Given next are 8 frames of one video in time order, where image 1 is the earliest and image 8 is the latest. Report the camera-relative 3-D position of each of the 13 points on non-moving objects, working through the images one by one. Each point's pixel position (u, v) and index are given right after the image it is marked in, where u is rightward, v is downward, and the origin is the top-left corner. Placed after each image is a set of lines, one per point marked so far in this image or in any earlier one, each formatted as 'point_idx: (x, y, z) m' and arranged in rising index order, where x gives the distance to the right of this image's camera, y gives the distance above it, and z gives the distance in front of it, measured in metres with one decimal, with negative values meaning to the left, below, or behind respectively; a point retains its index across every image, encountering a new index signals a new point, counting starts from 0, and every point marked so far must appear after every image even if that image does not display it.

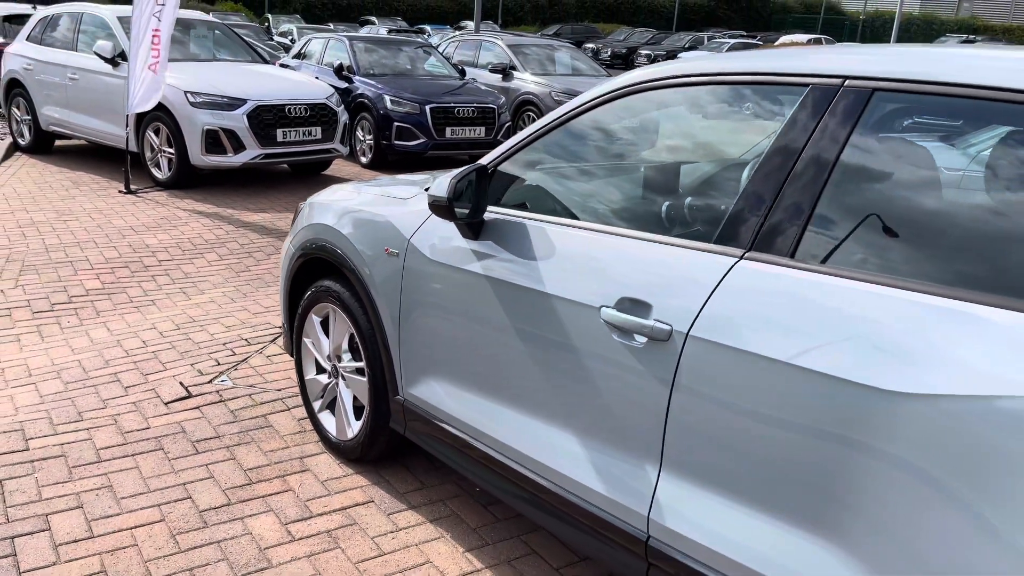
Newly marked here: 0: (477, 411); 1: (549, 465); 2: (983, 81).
0: (-0.1, -0.4, +2.7) m
1: (+0.1, -0.5, +2.5) m
2: (+1.0, +0.4, +1.8) m
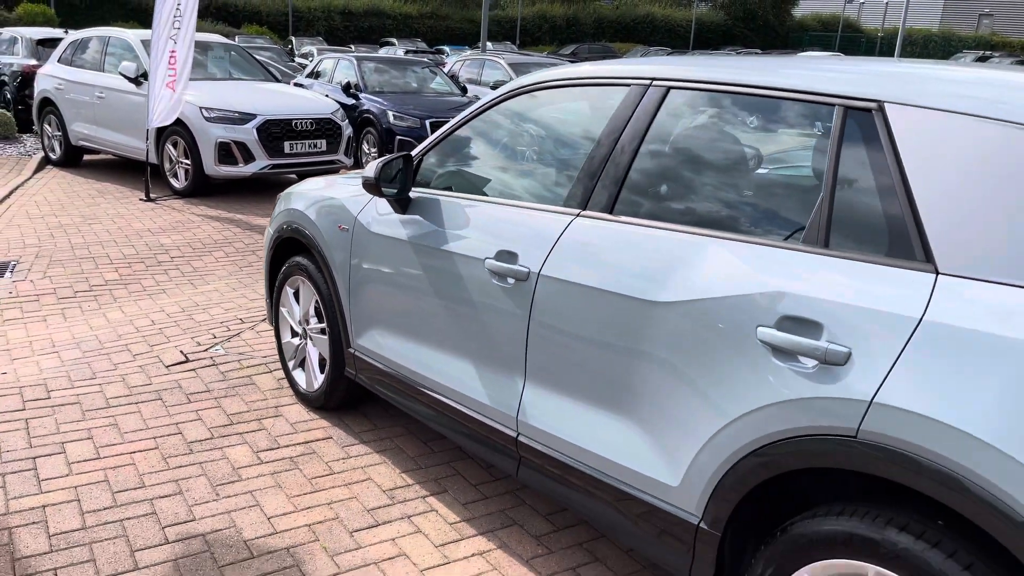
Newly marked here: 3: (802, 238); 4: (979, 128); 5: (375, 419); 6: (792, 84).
0: (-0.4, -0.3, +3.4) m
1: (-0.2, -0.4, +3.1) m
2: (+0.6, +0.6, +2.4) m
3: (+0.7, +0.1, +2.1) m
4: (+1.0, +0.3, +1.9) m
5: (-0.7, -0.6, +4.1) m
6: (+0.7, +0.5, +2.3) m
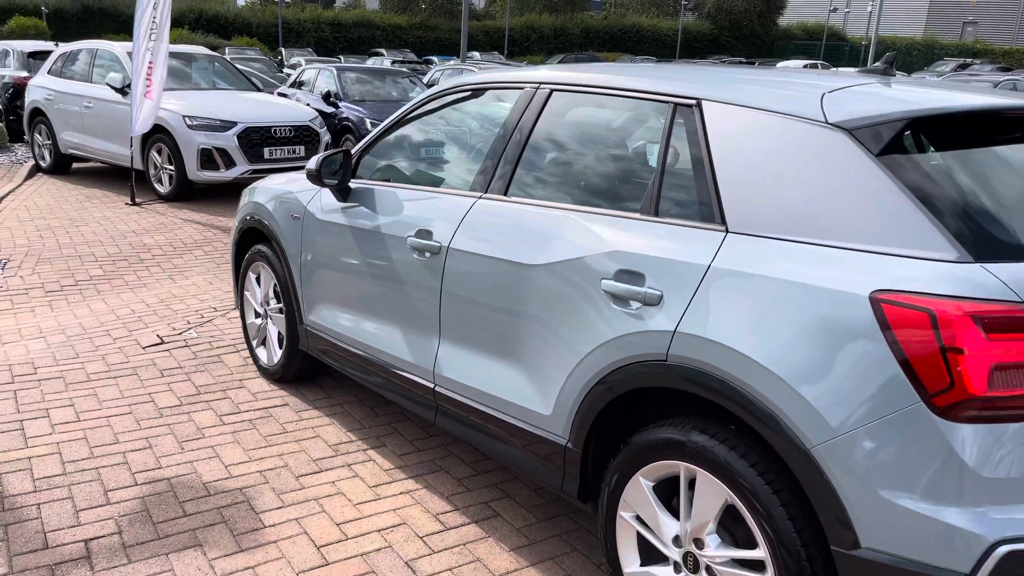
0: (-0.7, -0.2, +3.9) m
1: (-0.5, -0.3, +3.6) m
2: (+0.3, +0.7, +2.9) m
3: (+0.4, +0.2, +2.6) m
4: (+0.7, +0.5, +2.4) m
5: (-1.0, -0.5, +4.5) m
6: (+0.4, +0.7, +2.8) m
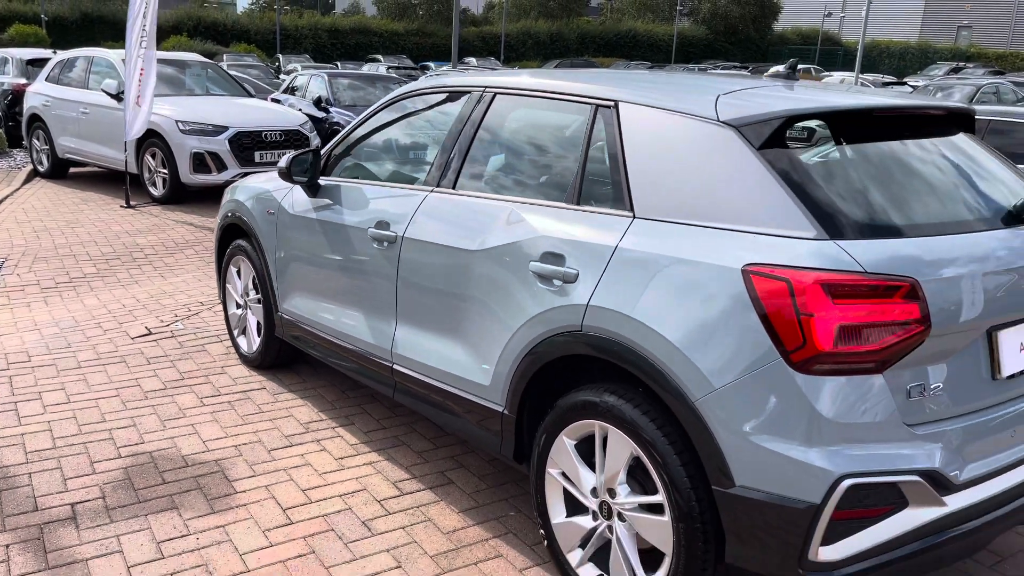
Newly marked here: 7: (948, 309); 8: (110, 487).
0: (-1.0, -0.1, +4.2) m
1: (-0.7, -0.2, +3.9) m
2: (+0.1, +0.8, +3.2) m
3: (+0.2, +0.3, +2.9) m
4: (+0.5, +0.5, +2.7) m
5: (-1.2, -0.5, +4.8) m
6: (+0.2, +0.7, +3.1) m
7: (+1.1, -0.1, +2.2) m
8: (-1.6, -0.8, +3.4) m
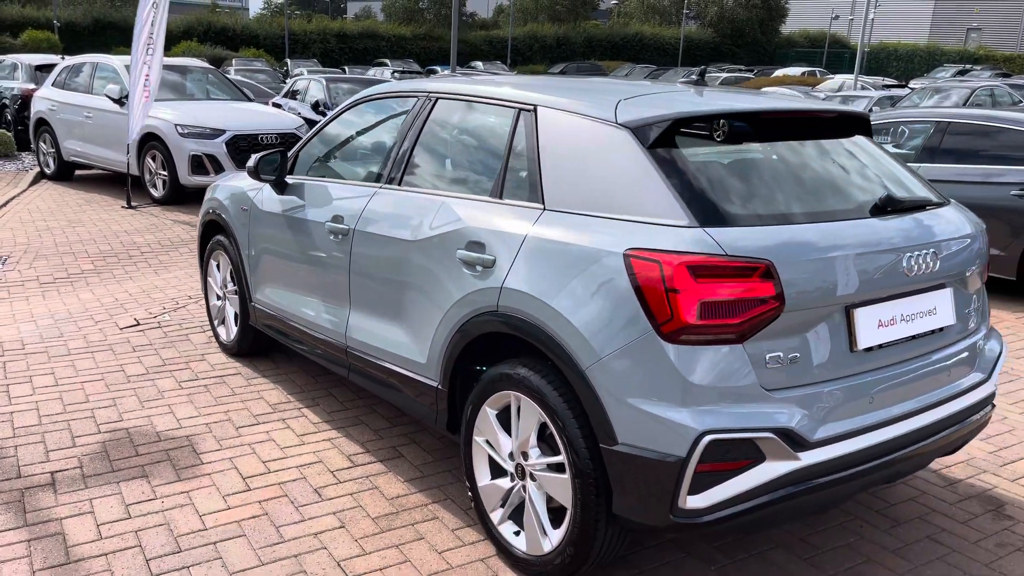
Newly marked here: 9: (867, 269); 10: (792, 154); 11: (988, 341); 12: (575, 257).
0: (-1.2, -0.1, +4.5) m
1: (-1.0, -0.2, +4.2) m
2: (-0.2, +0.8, +3.5) m
3: (-0.1, +0.4, +3.2) m
4: (+0.2, +0.6, +3.0) m
5: (-1.4, -0.4, +5.2) m
6: (0.0, +0.8, +3.4) m
7: (+0.8, 0.0, +2.5) m
8: (-1.9, -0.8, +3.8) m
9: (+1.1, +0.1, +2.6) m
10: (+1.0, +0.5, +3.0) m
11: (+1.8, -0.2, +3.2) m
12: (+0.2, +0.1, +2.7) m
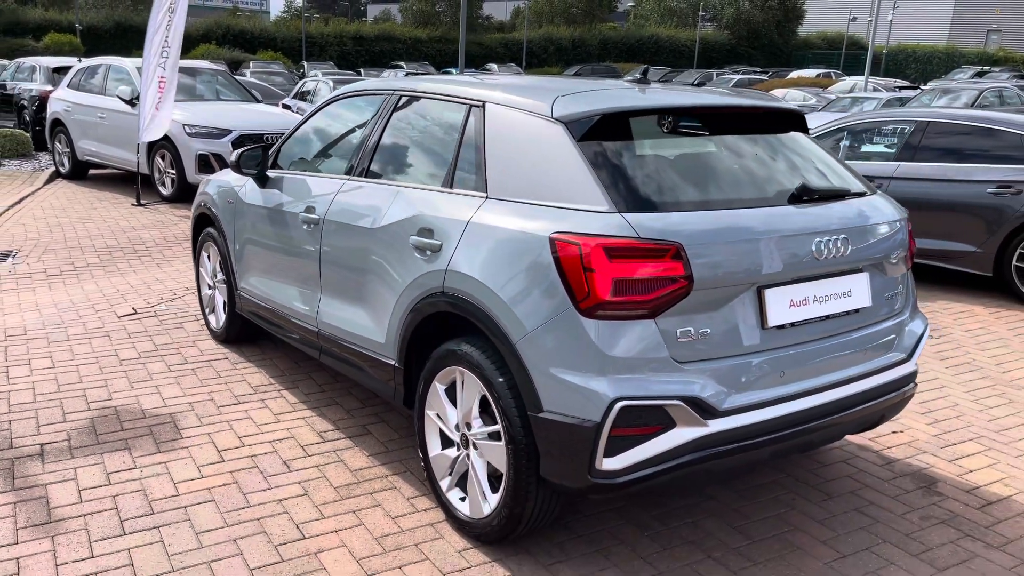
0: (-1.4, 0.0, +4.7) m
1: (-1.2, -0.1, +4.4) m
2: (-0.3, +0.9, +3.8) m
3: (-0.3, +0.4, +3.4) m
4: (0.0, +0.6, +3.2) m
5: (-1.6, -0.4, +5.4) m
6: (-0.2, +0.8, +3.6) m
7: (+0.6, +0.1, +2.7) m
8: (-2.1, -0.7, +4.0) m
9: (+0.9, +0.1, +2.8) m
10: (+0.8, +0.5, +3.2) m
11: (+1.6, -0.1, +3.4) m
12: (0.0, +0.2, +2.9) m
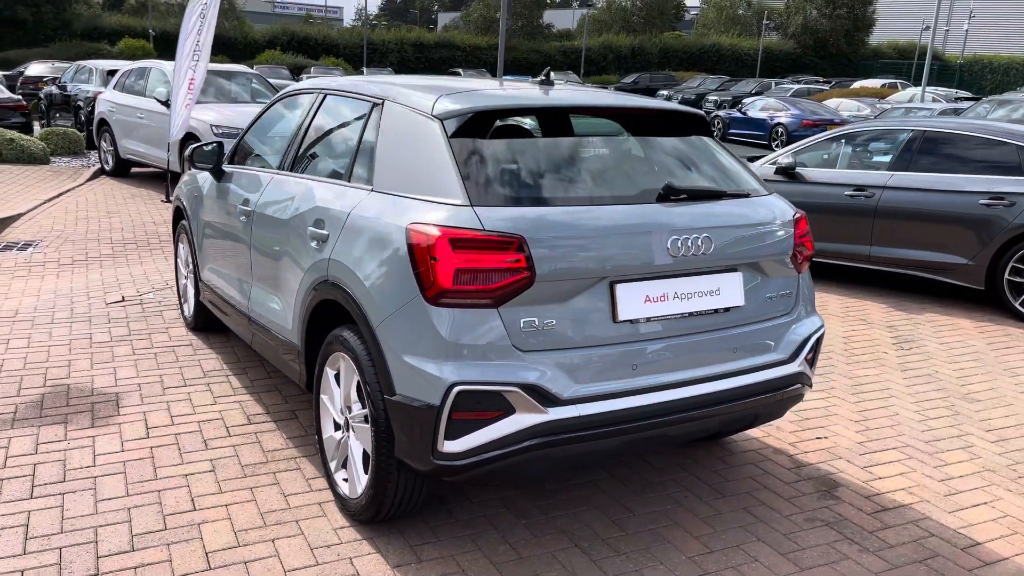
0: (-1.7, +0.1, +5.0) m
1: (-1.5, 0.0, +4.7) m
2: (-0.7, +0.9, +3.9) m
3: (-0.7, +0.5, +3.6) m
4: (-0.4, +0.7, +3.3) m
5: (-1.9, -0.3, +5.6) m
6: (-0.6, +0.9, +3.8) m
7: (+0.1, +0.1, +2.8) m
8: (-2.5, -0.6, +4.3) m
9: (+0.4, +0.1, +2.9) m
10: (+0.3, +0.6, +3.3) m
11: (+1.2, -0.1, +3.4) m
12: (-0.5, +0.2, +3.1) m
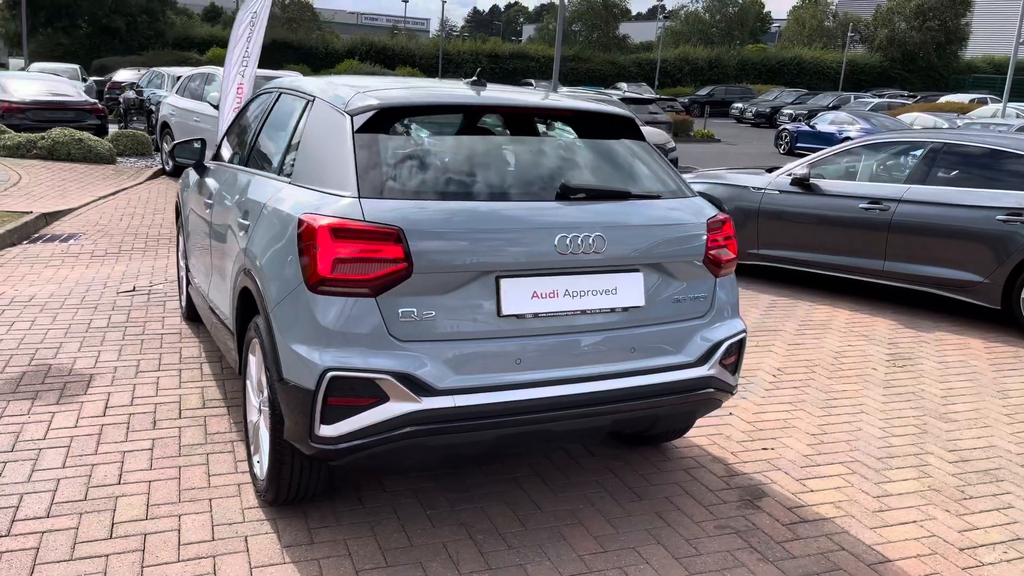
0: (-1.9, +0.1, +5.2) m
1: (-1.7, 0.0, +4.9) m
2: (-1.0, +1.0, +4.1) m
3: (-1.0, +0.5, +3.7) m
4: (-0.7, +0.7, +3.4) m
5: (-2.0, -0.3, +5.9) m
6: (-0.9, +0.9, +3.9) m
7: (-0.3, +0.1, +2.8) m
8: (-2.7, -0.5, +4.6) m
9: (0.0, +0.2, +2.9) m
10: (0.0, +0.6, +3.3) m
11: (+0.8, -0.2, +3.4) m
12: (-0.8, +0.2, +3.2) m
